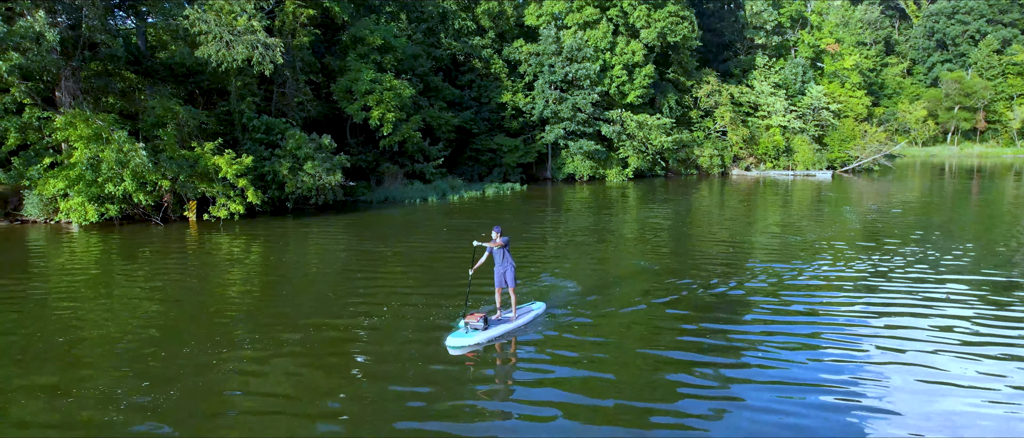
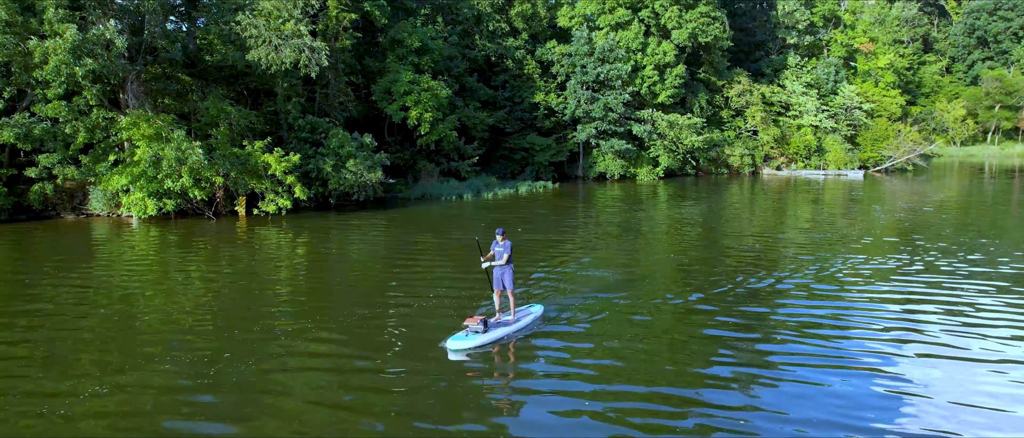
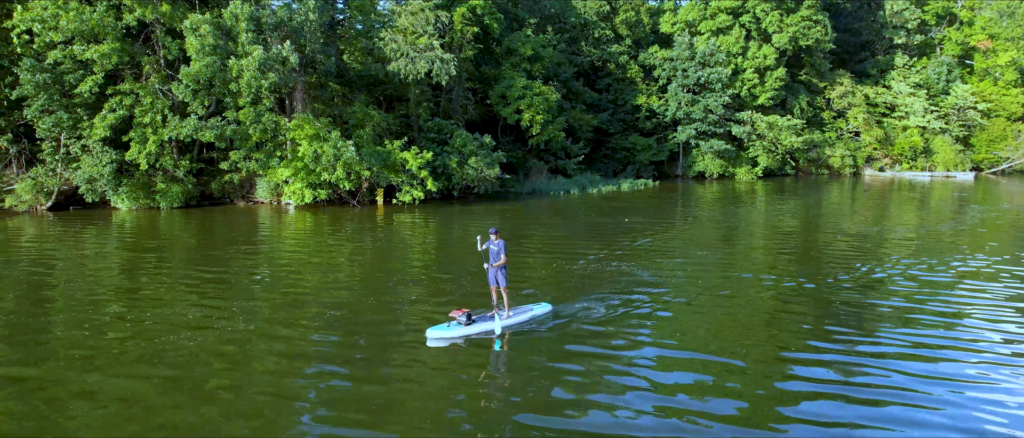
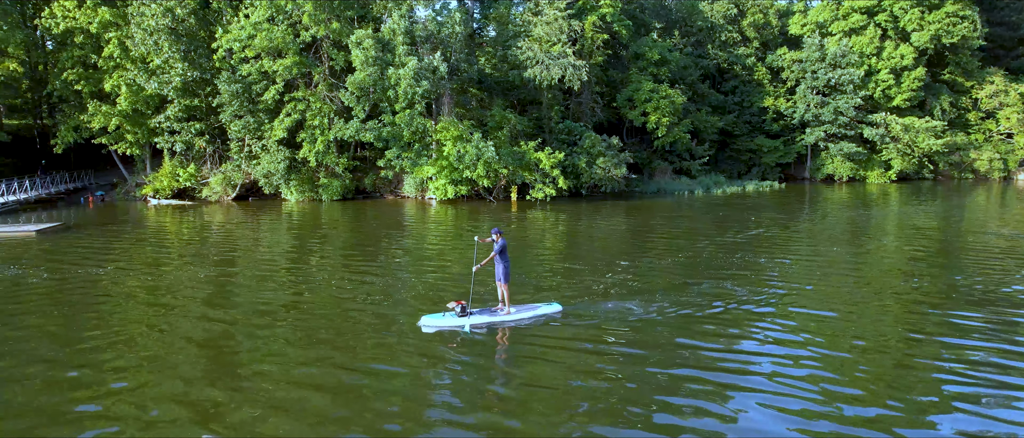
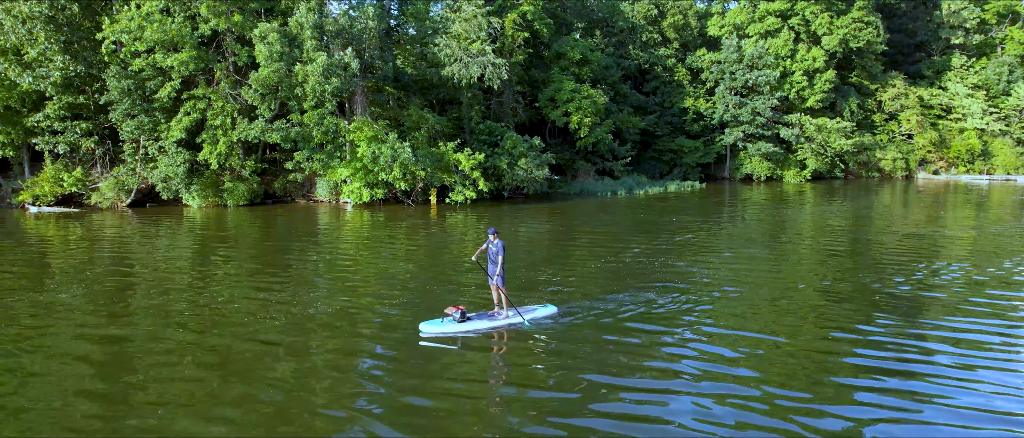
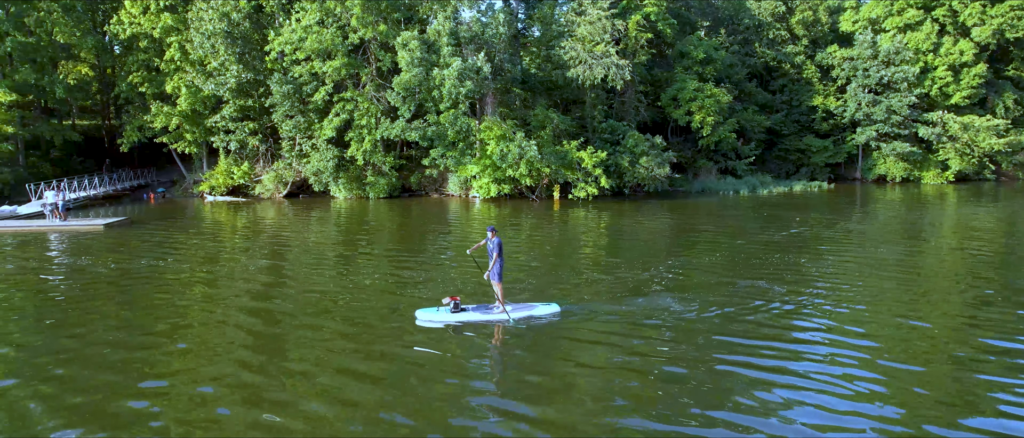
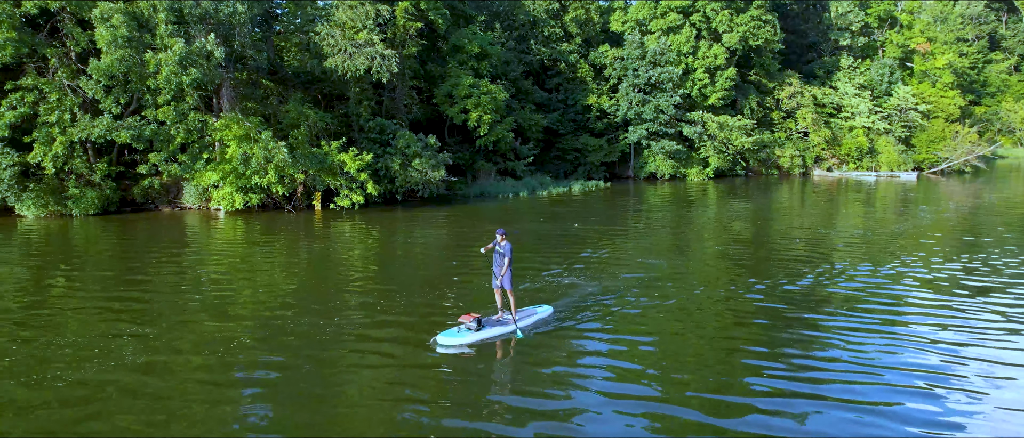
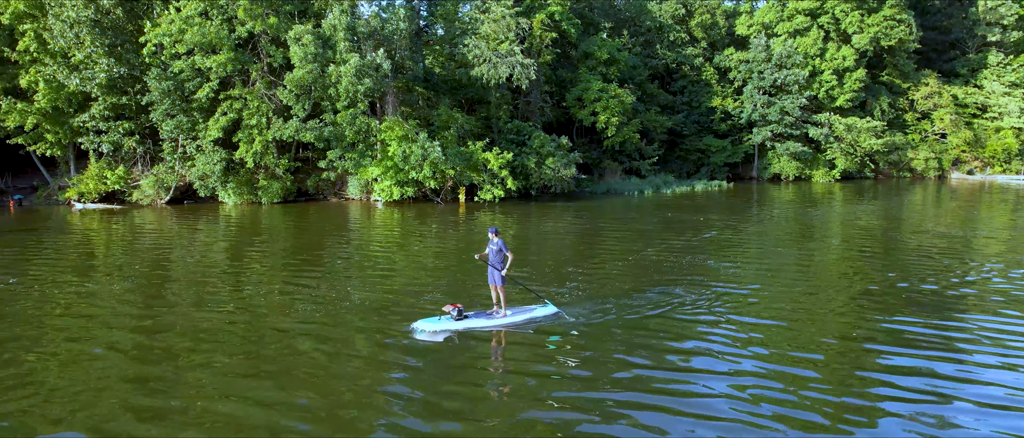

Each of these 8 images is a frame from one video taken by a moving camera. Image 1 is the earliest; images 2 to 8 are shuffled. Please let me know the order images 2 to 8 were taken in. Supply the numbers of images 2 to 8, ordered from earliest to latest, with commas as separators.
2, 7, 3, 5, 8, 4, 6
